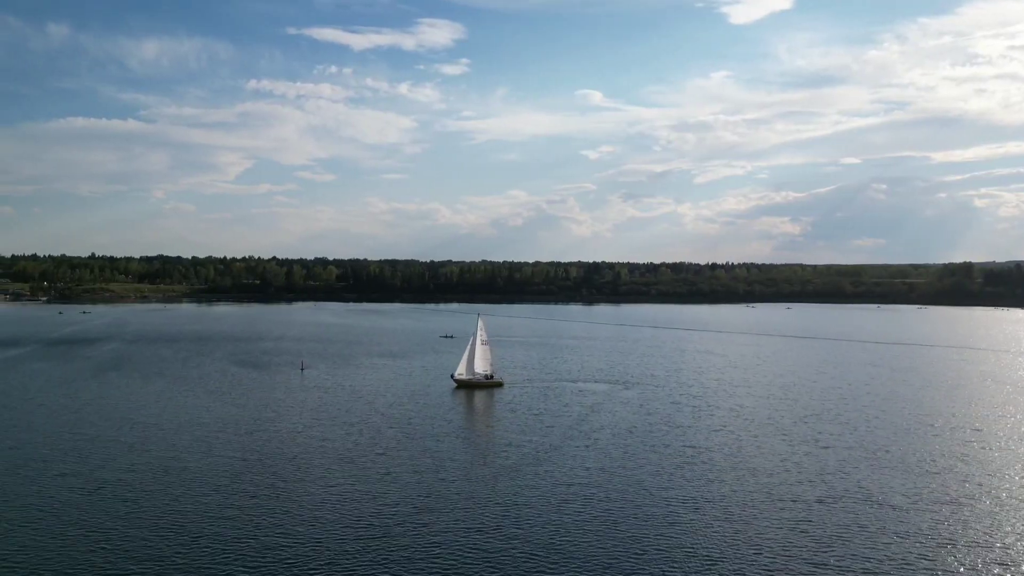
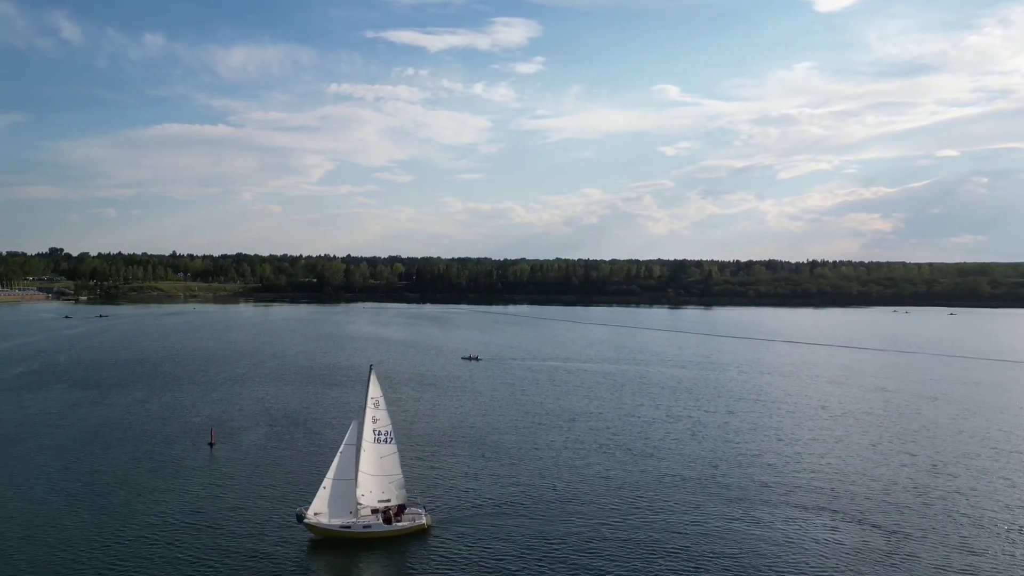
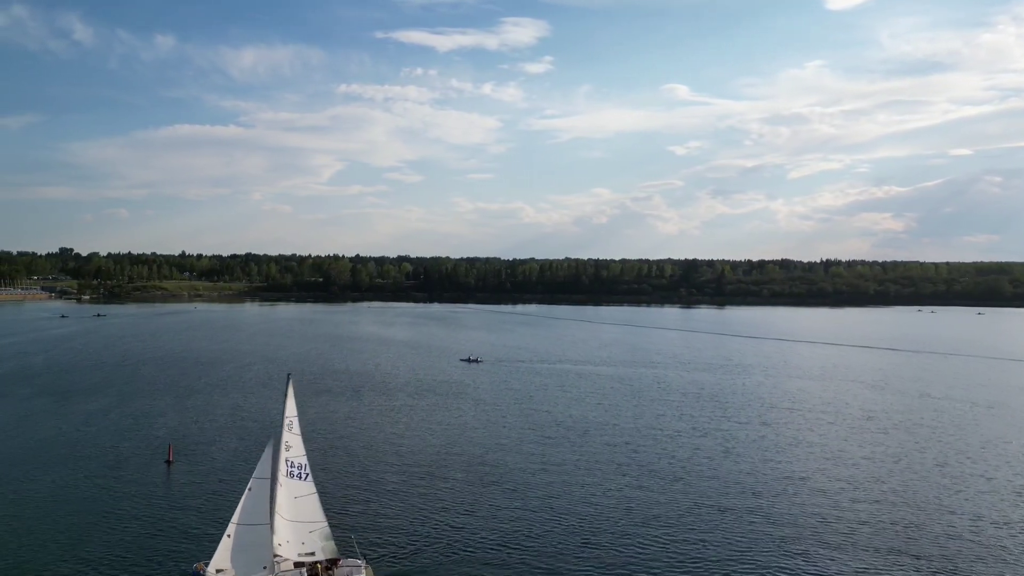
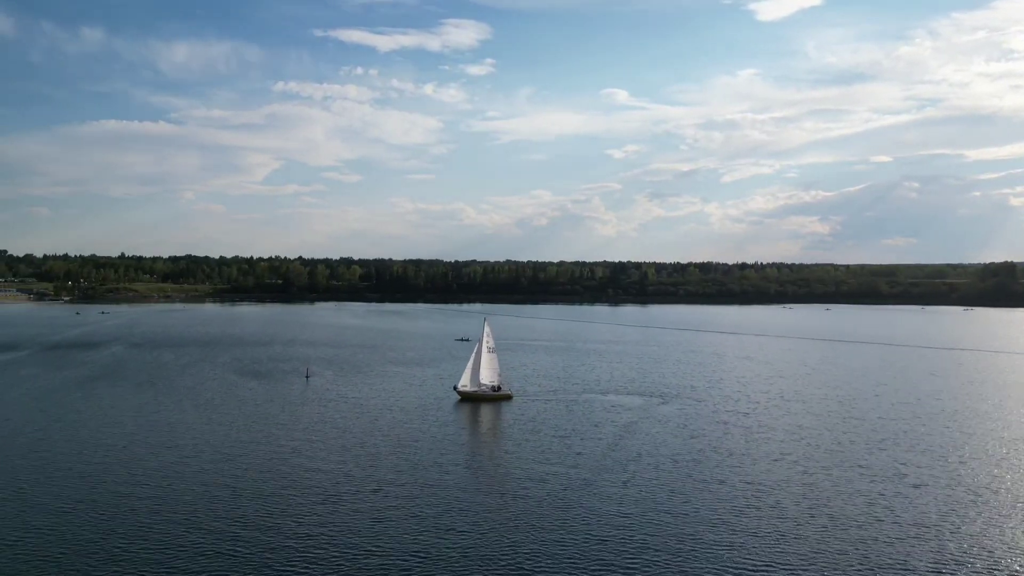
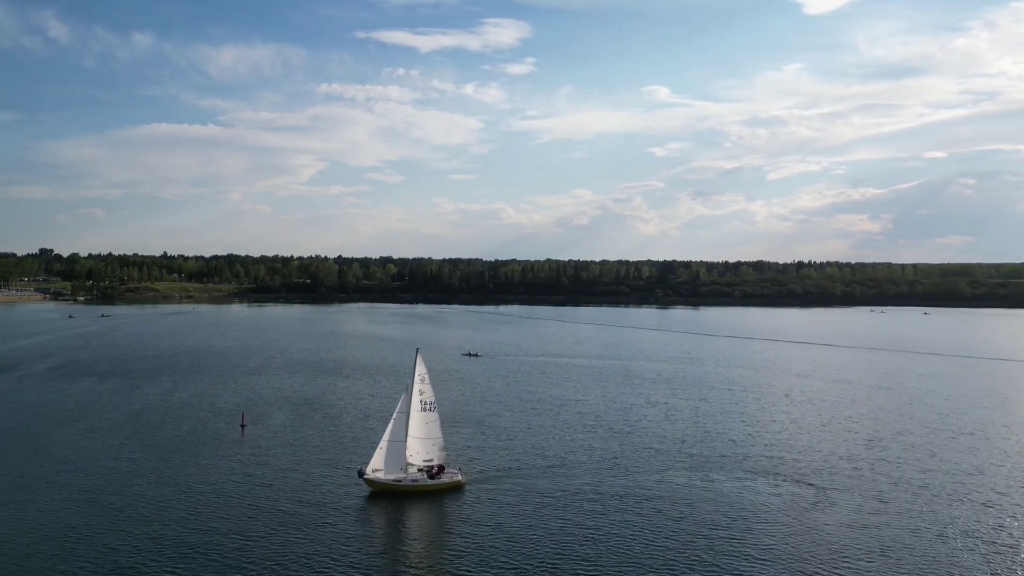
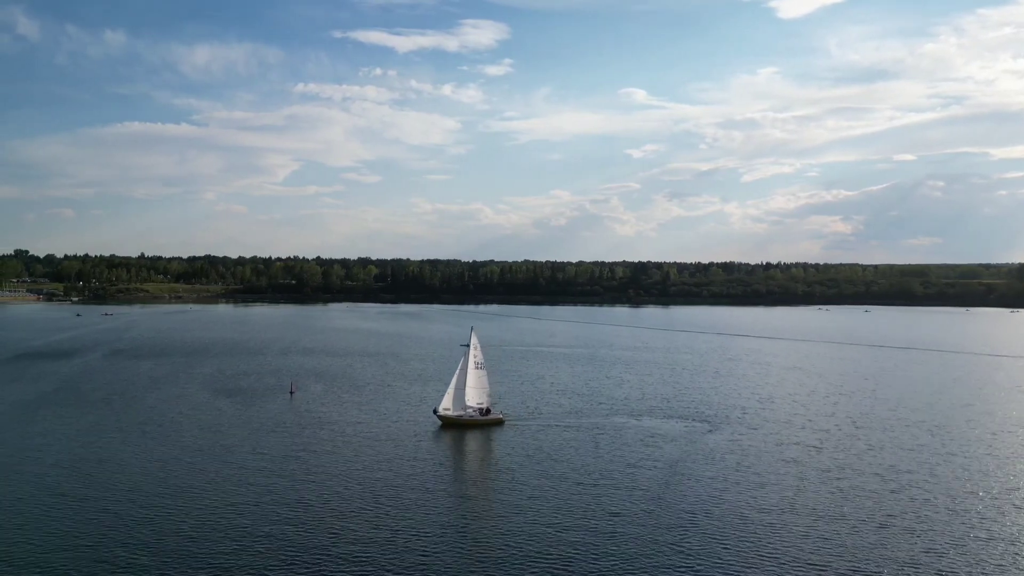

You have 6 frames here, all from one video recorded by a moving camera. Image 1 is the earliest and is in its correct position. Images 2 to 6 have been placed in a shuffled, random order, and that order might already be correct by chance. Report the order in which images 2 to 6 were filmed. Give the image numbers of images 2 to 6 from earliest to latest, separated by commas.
4, 6, 5, 2, 3
